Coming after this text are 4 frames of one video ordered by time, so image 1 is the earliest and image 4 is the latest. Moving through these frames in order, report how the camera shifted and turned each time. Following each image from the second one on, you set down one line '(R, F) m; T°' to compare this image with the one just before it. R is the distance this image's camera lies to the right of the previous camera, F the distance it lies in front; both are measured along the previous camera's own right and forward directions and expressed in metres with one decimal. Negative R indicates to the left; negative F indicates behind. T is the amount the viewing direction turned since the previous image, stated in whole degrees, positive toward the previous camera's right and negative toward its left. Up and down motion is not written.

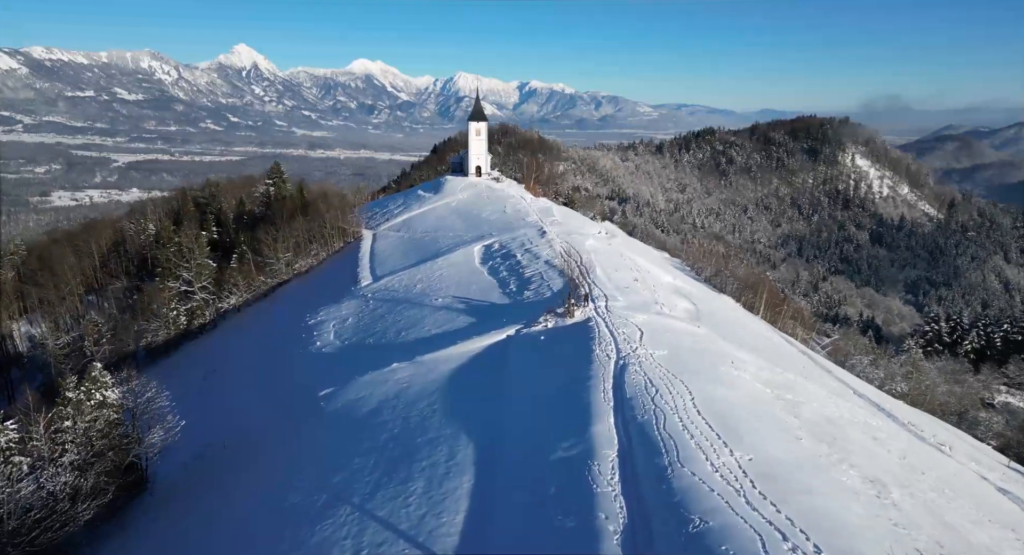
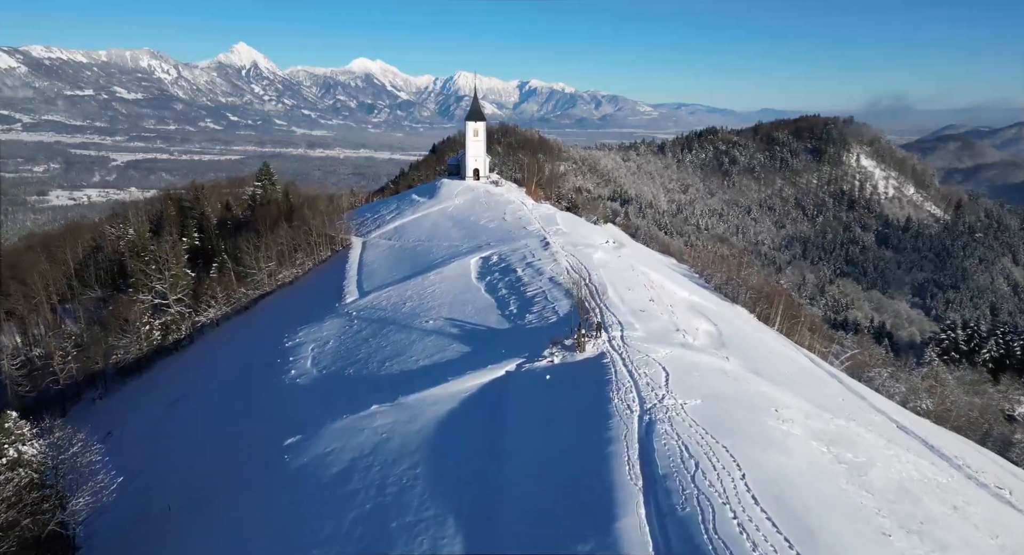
(0.0, +2.9) m; 0°
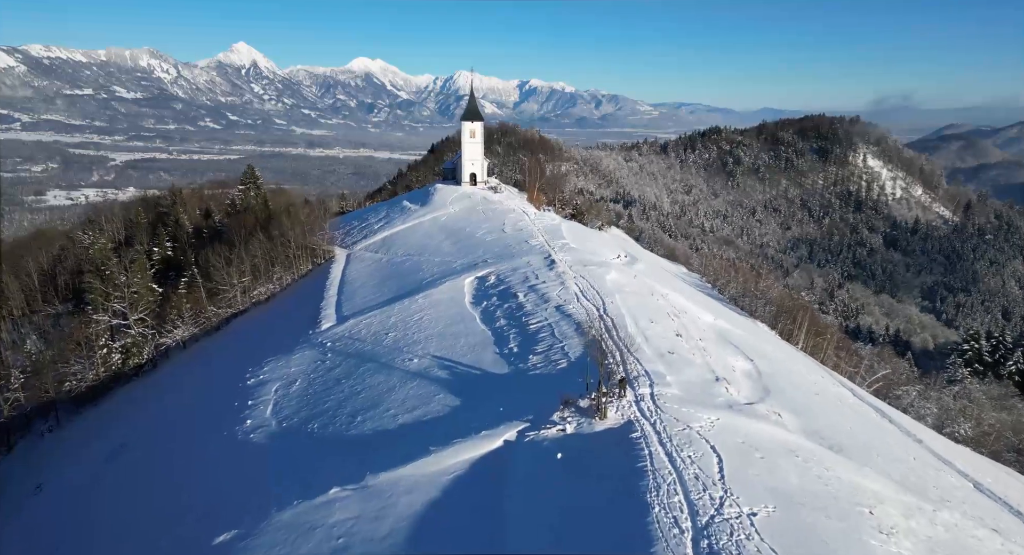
(0.0, +3.8) m; 0°
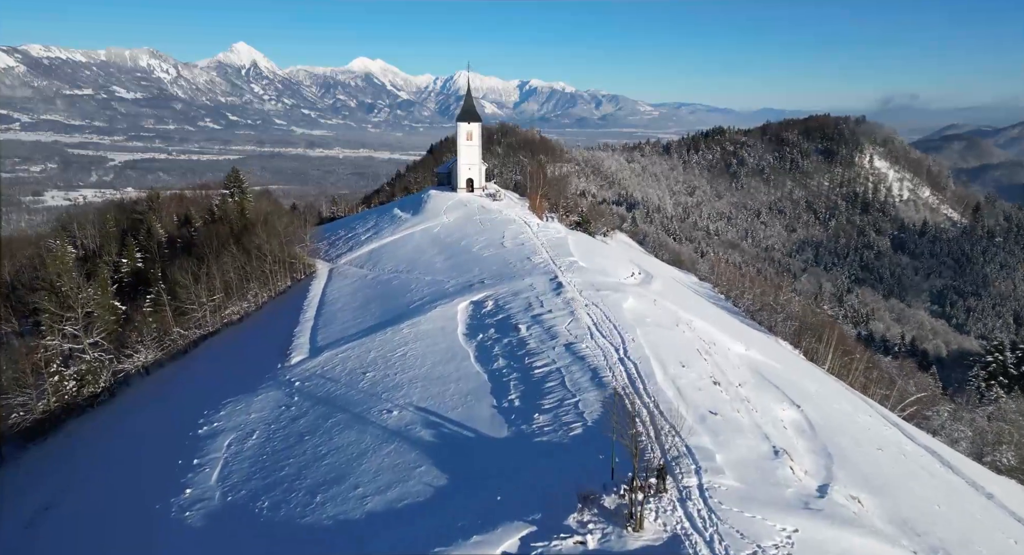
(0.0, +3.5) m; 0°
